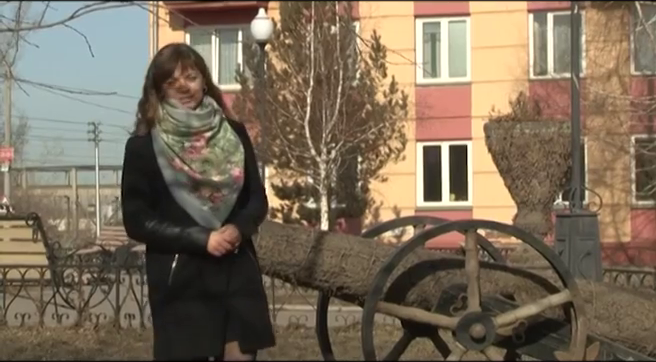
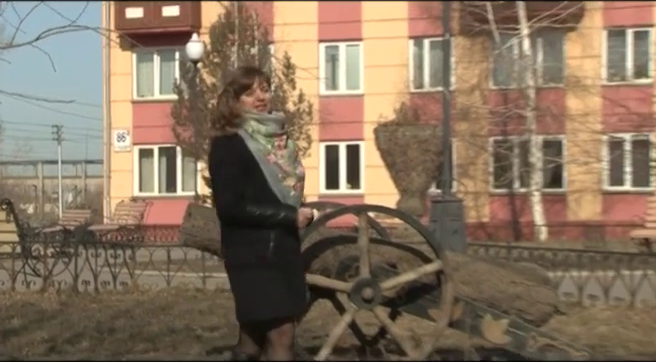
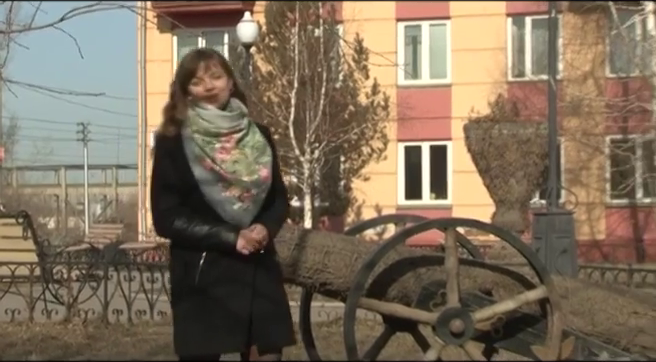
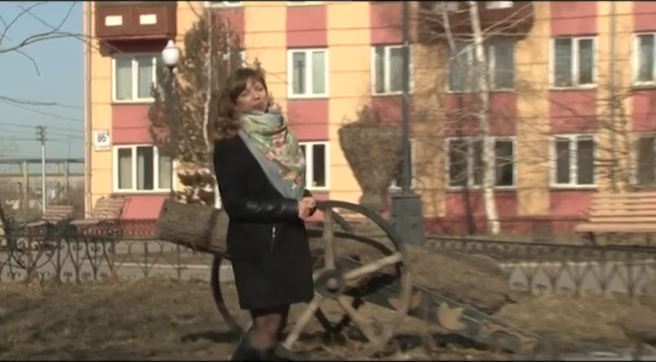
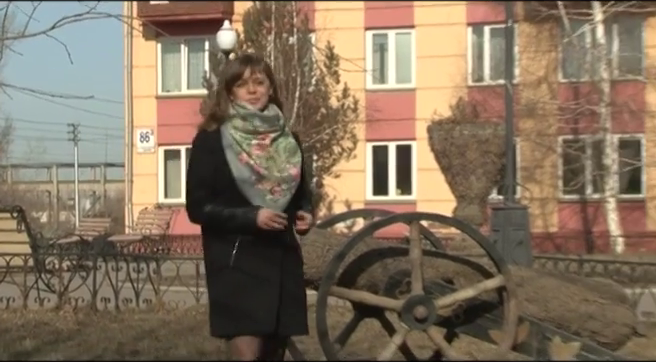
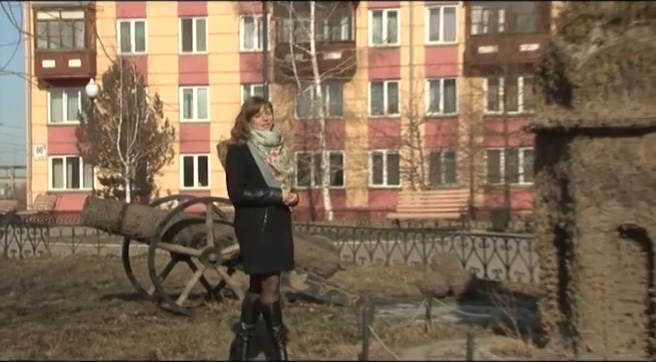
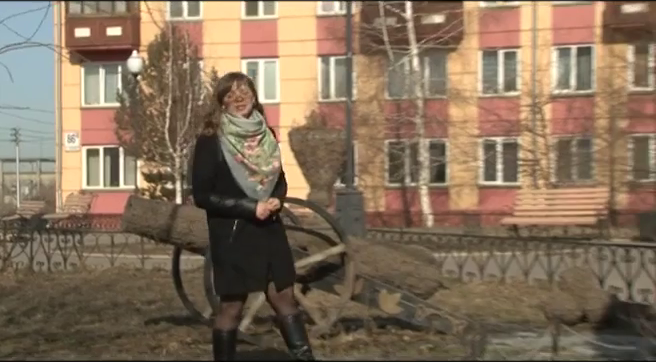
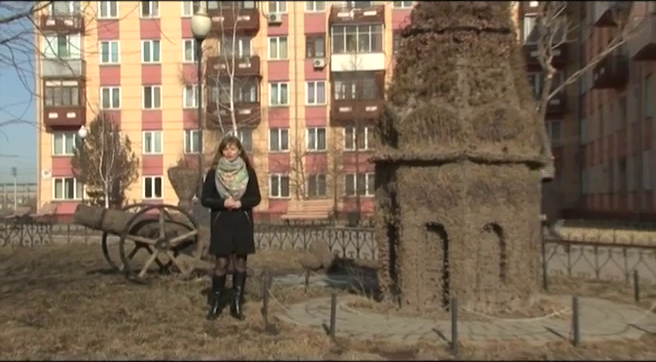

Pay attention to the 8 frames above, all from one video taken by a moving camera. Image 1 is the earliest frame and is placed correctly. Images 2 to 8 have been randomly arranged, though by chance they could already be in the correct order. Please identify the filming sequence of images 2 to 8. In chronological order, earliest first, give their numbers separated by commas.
3, 5, 2, 4, 7, 6, 8
